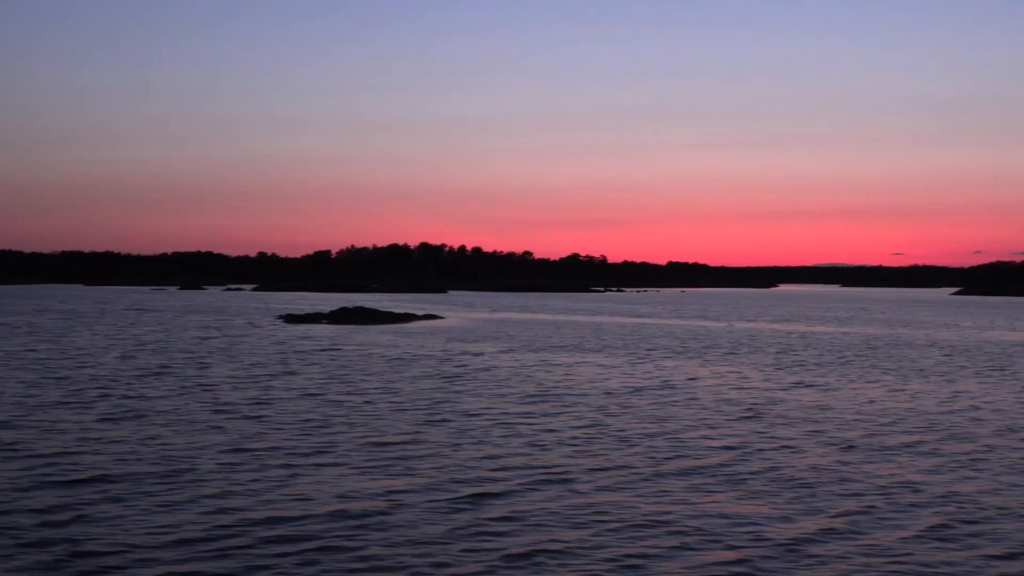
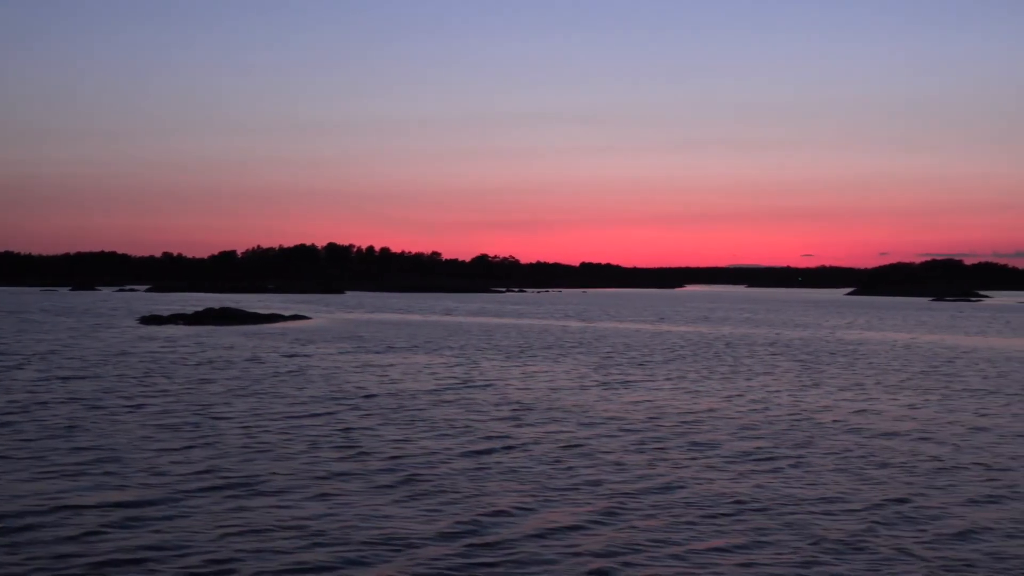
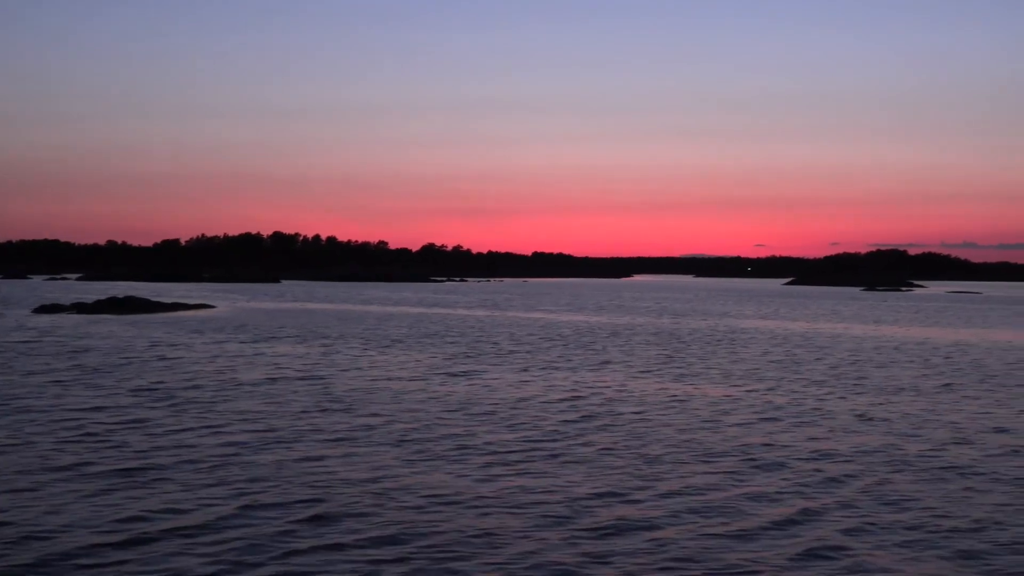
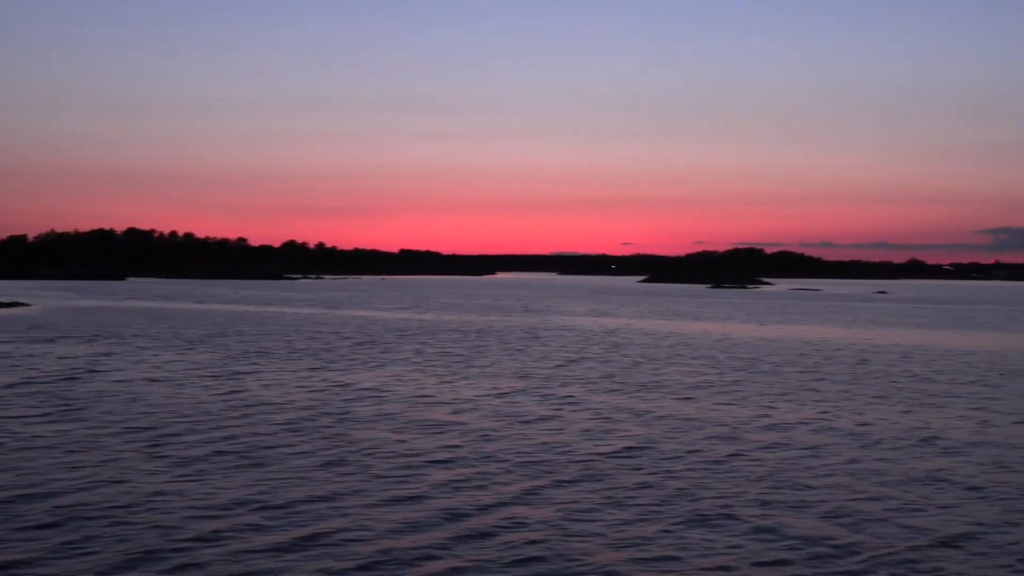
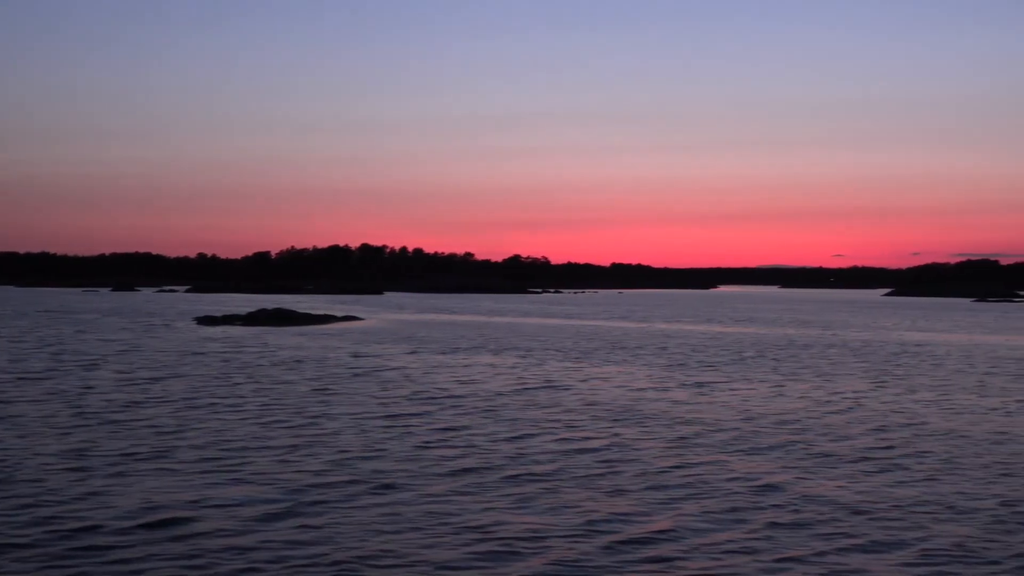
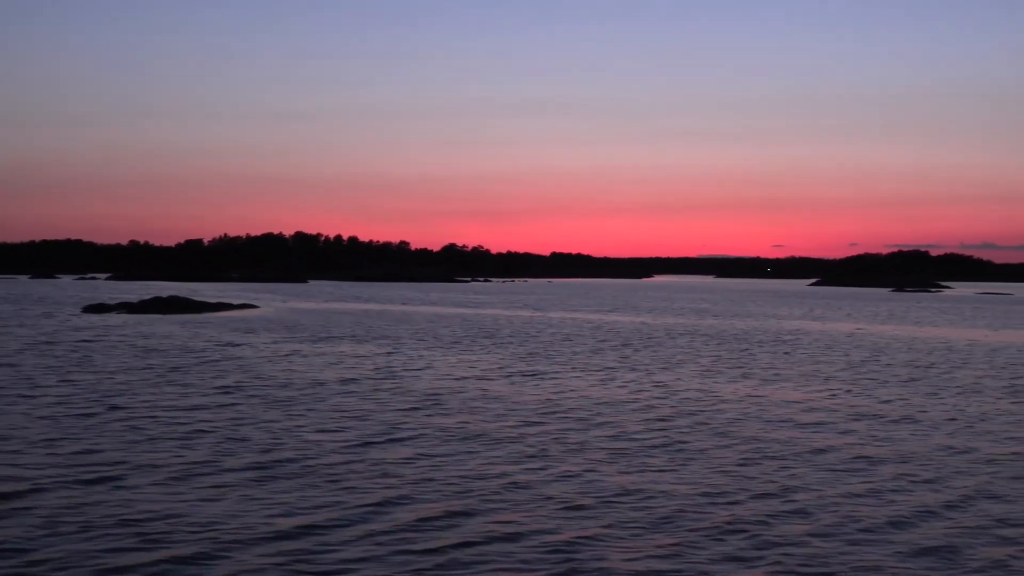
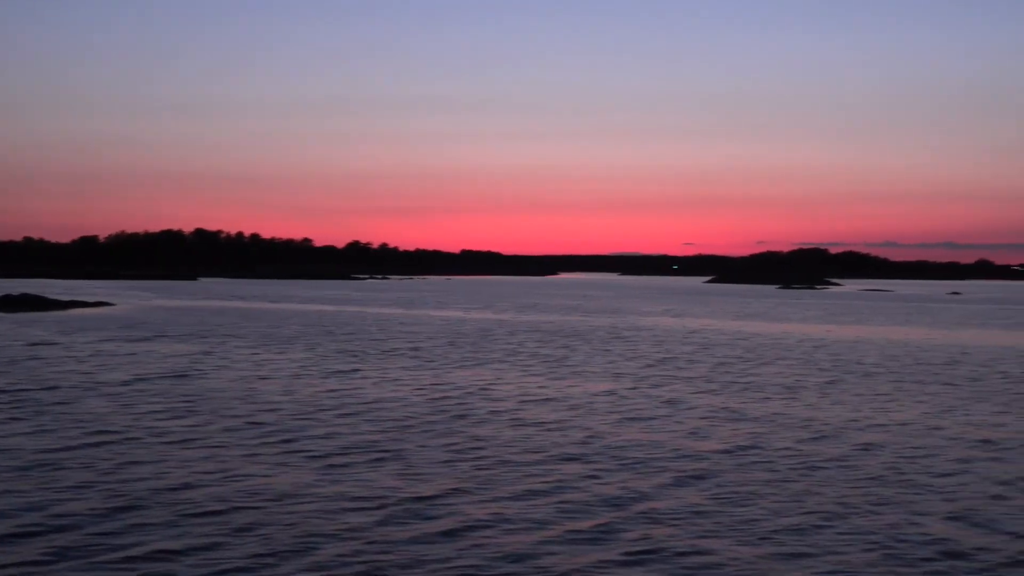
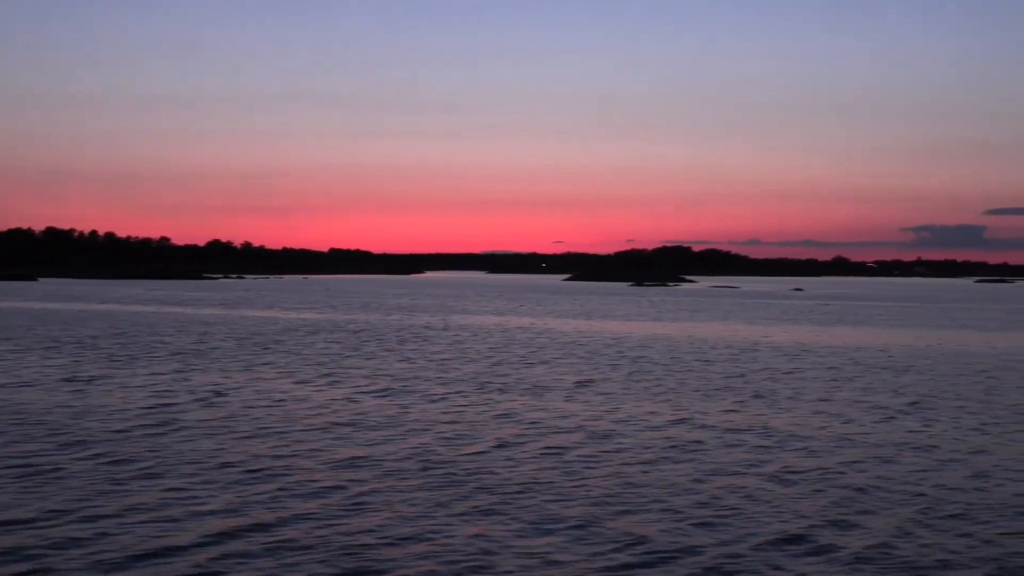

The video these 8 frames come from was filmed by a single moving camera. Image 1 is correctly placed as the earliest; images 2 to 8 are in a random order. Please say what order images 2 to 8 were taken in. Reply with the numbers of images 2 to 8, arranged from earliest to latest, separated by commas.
5, 2, 6, 3, 7, 4, 8
